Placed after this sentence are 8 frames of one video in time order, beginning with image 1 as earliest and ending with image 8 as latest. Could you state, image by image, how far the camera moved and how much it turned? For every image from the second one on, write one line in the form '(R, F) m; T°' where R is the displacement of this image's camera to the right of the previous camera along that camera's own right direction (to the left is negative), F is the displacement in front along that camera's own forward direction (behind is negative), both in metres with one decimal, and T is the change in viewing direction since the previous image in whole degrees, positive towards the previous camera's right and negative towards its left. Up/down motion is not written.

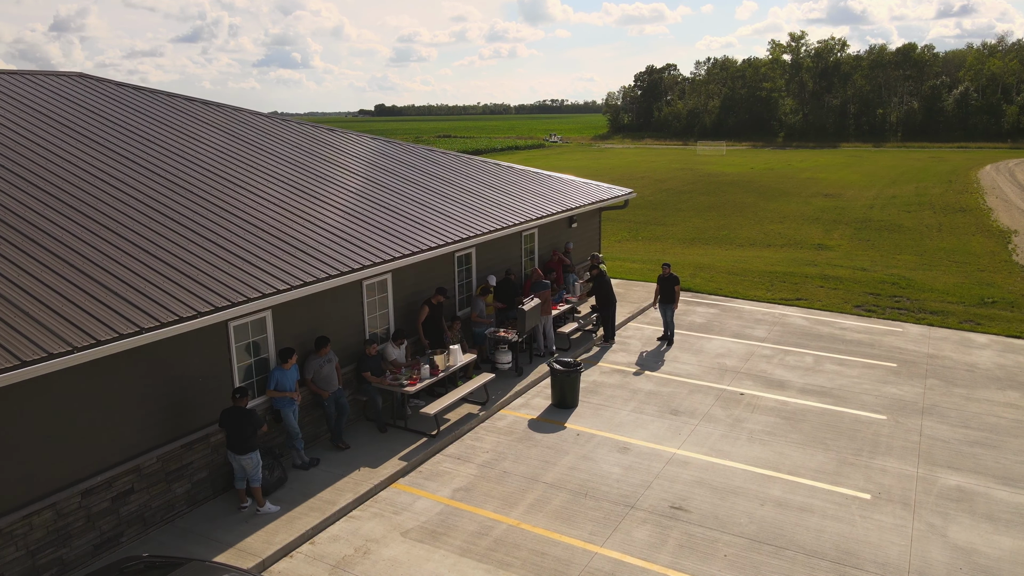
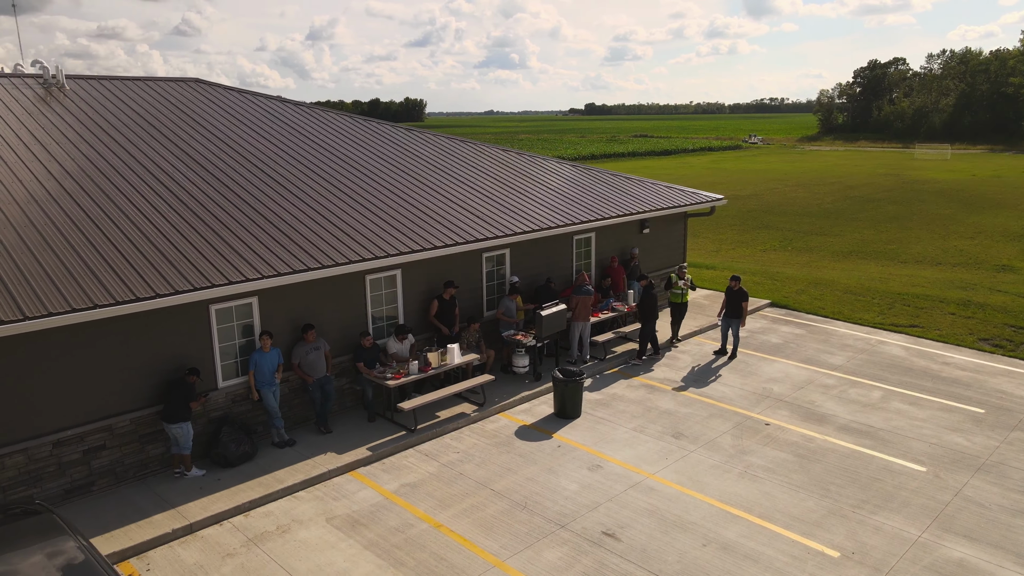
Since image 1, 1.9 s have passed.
(+2.8, +0.5) m; -15°
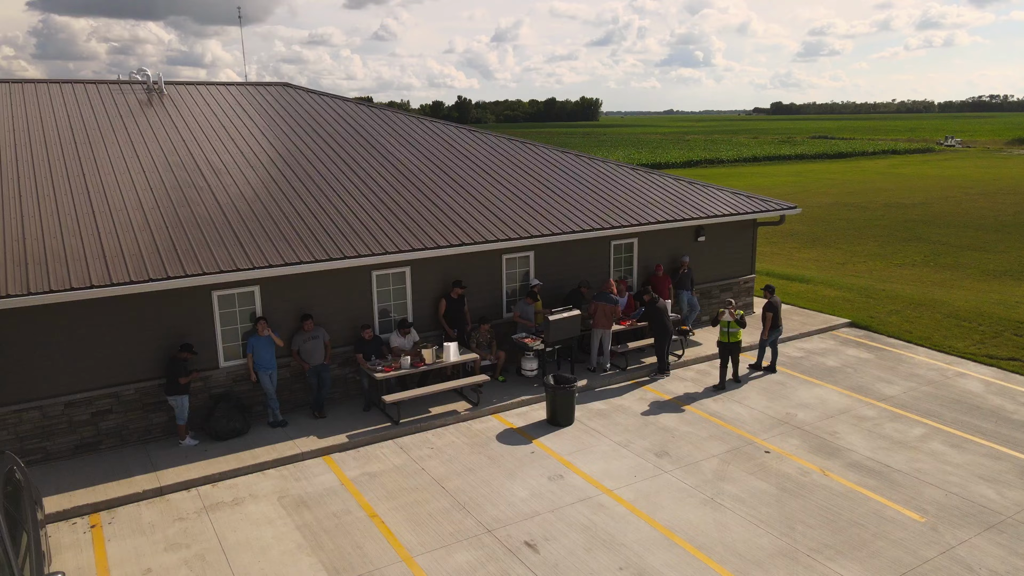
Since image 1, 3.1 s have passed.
(+2.5, +0.2) m; -13°
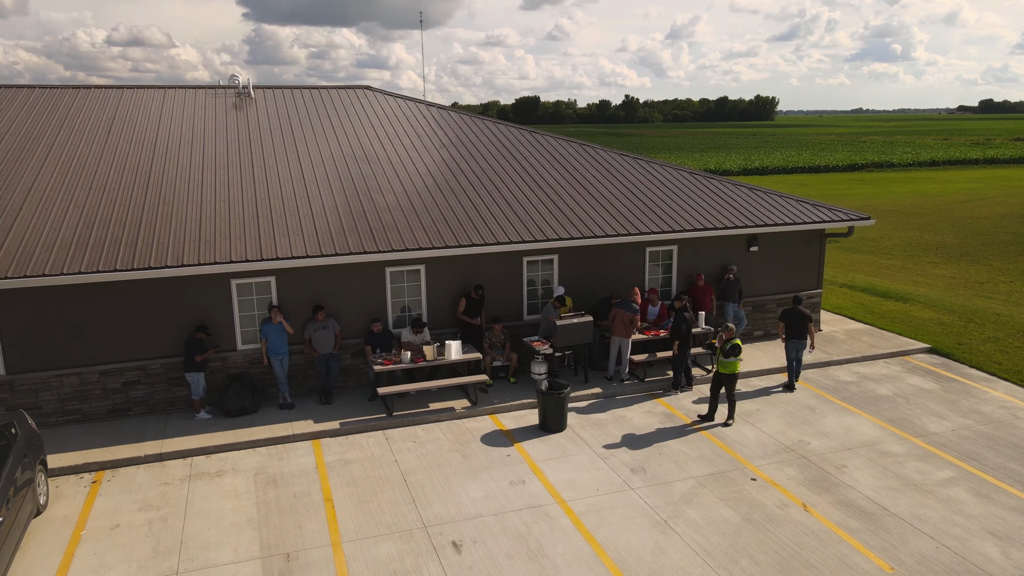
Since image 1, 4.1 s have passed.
(+2.3, +0.2) m; -12°
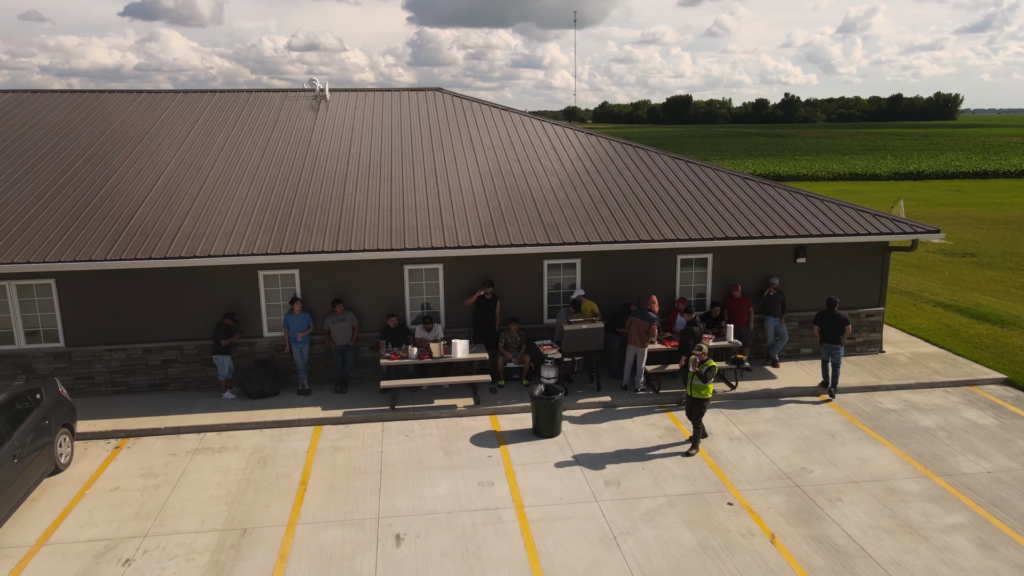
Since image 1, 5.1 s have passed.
(+2.1, +0.2) m; -11°
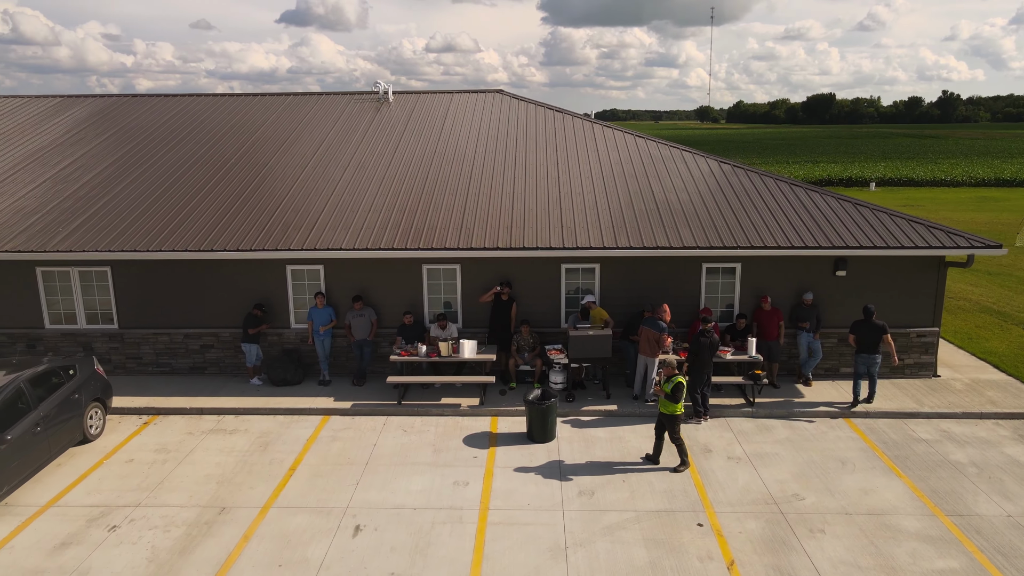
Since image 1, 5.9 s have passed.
(+1.8, +0.1) m; -9°
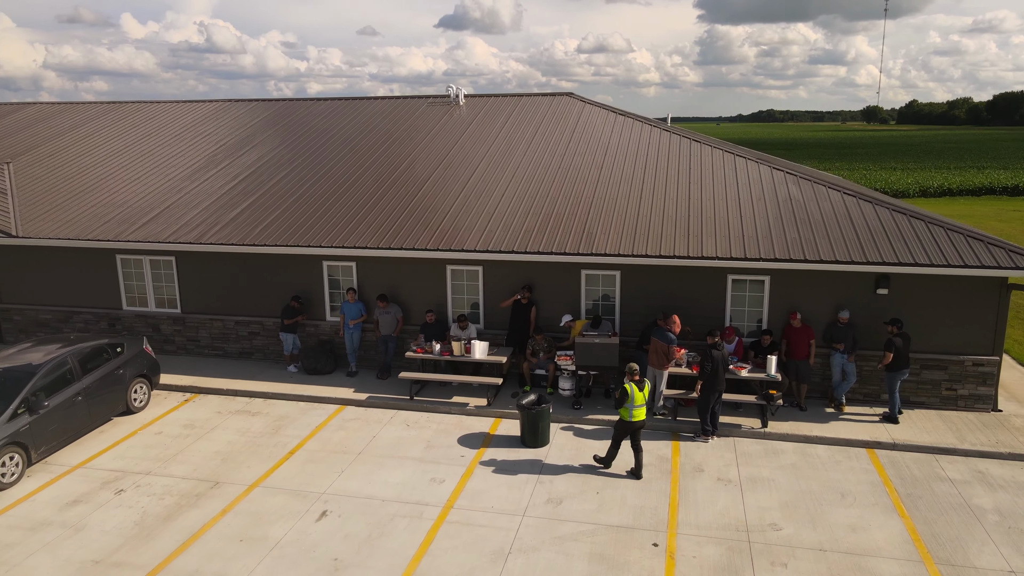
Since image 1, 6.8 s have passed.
(+2.0, +0.1) m; -11°
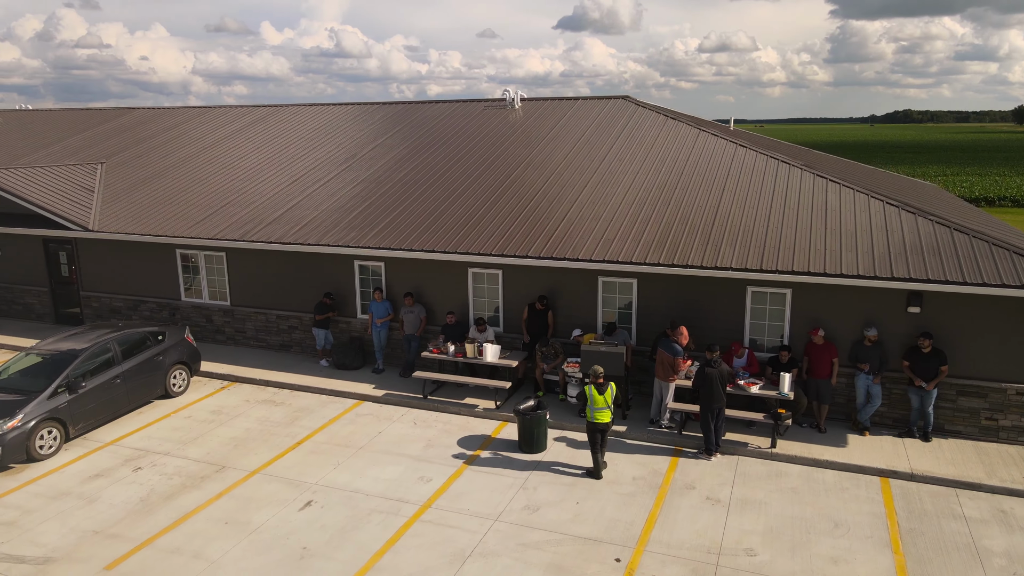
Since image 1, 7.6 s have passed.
(+1.5, +0.1) m; -8°
